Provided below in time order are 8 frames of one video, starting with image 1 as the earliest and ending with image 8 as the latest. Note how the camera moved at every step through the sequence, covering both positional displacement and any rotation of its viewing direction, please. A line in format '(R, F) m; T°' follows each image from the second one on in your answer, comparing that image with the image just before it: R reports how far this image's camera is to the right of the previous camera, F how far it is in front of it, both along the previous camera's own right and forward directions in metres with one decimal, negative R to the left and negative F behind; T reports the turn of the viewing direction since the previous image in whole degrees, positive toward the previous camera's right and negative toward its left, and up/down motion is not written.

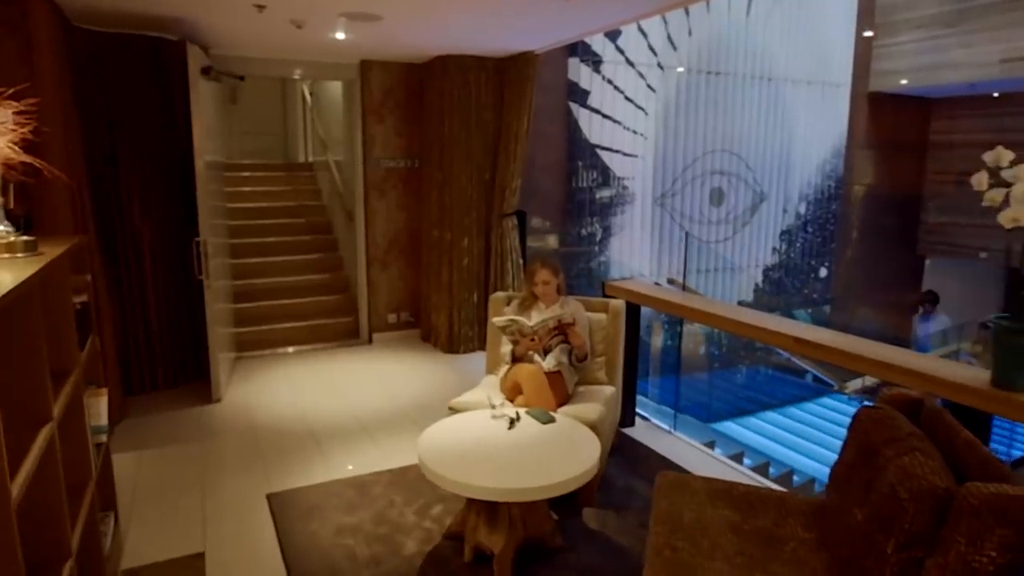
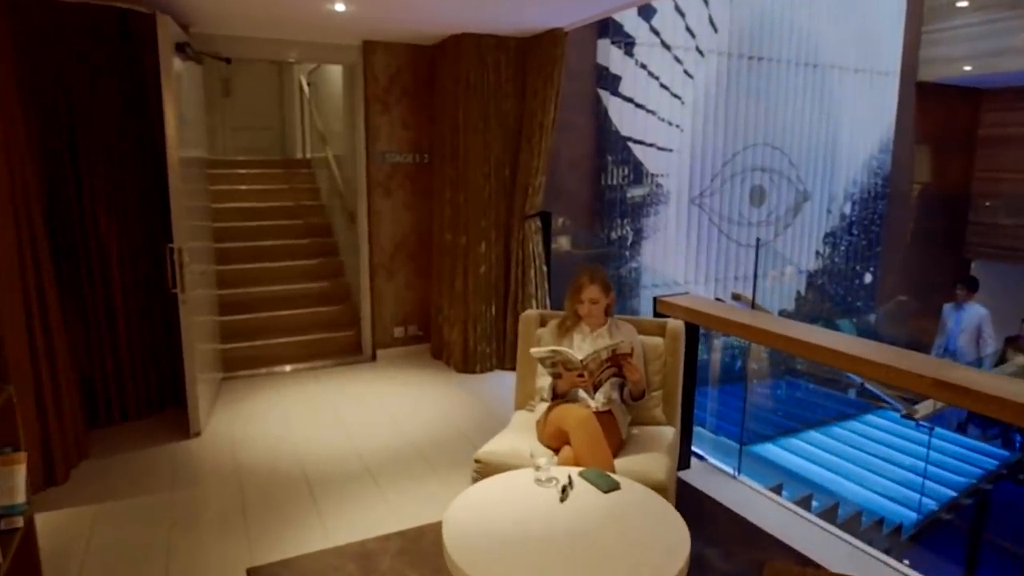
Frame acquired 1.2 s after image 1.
(-0.2, +0.6) m; 0°
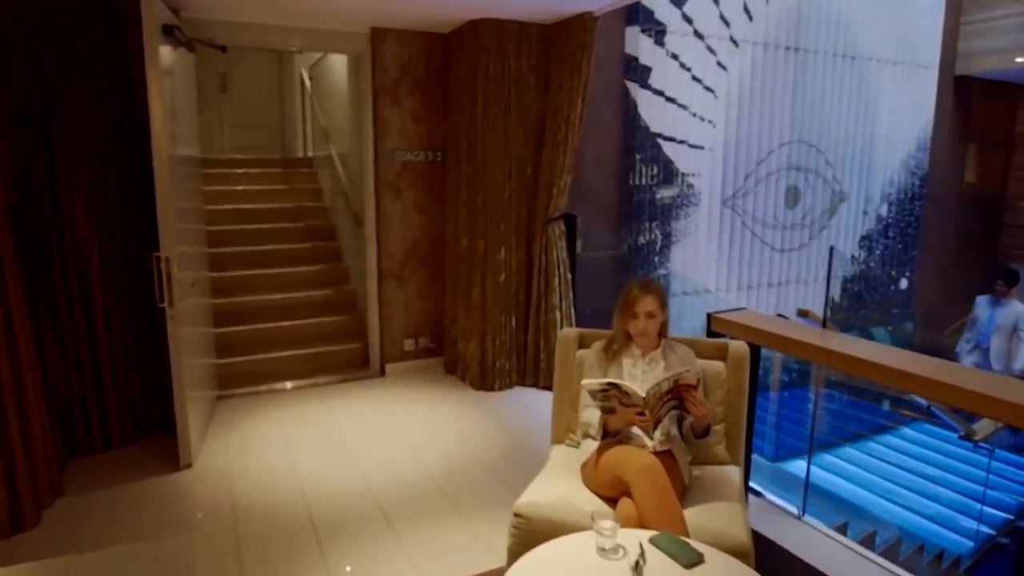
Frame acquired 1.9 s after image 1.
(-0.1, +0.4) m; 0°
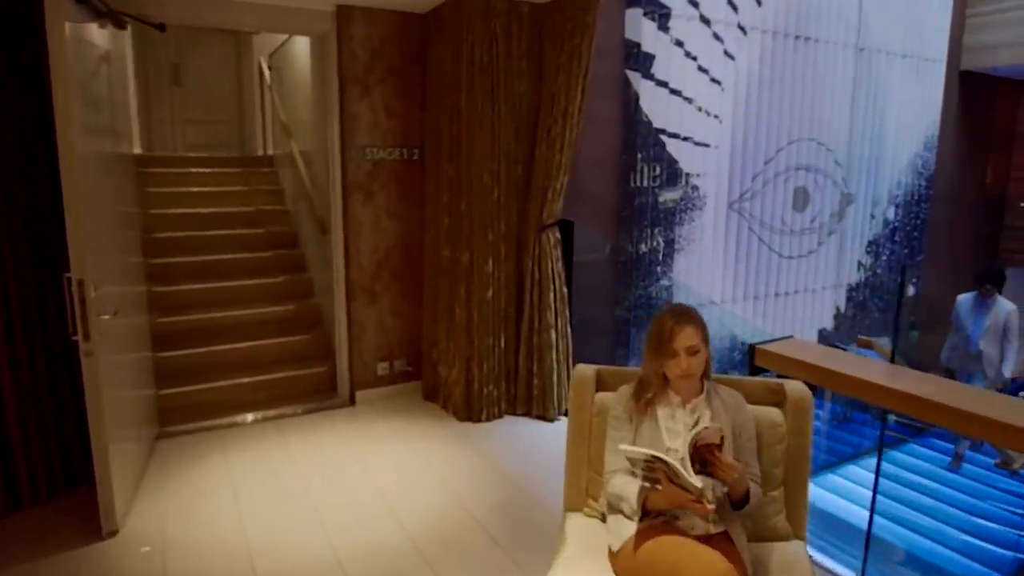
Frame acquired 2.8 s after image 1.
(-0.1, +0.5) m; +3°
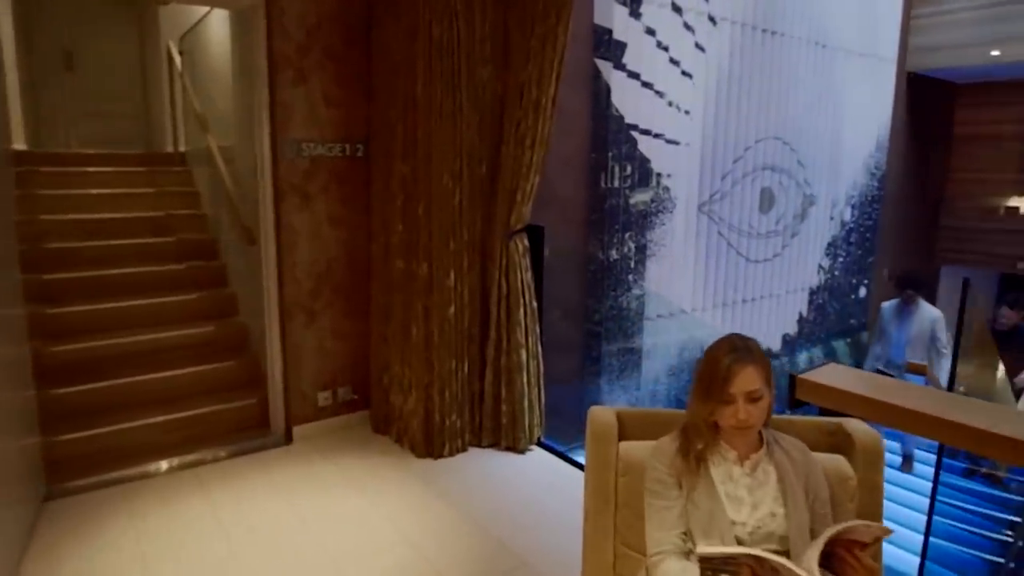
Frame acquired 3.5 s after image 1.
(-0.2, +0.5) m; +7°
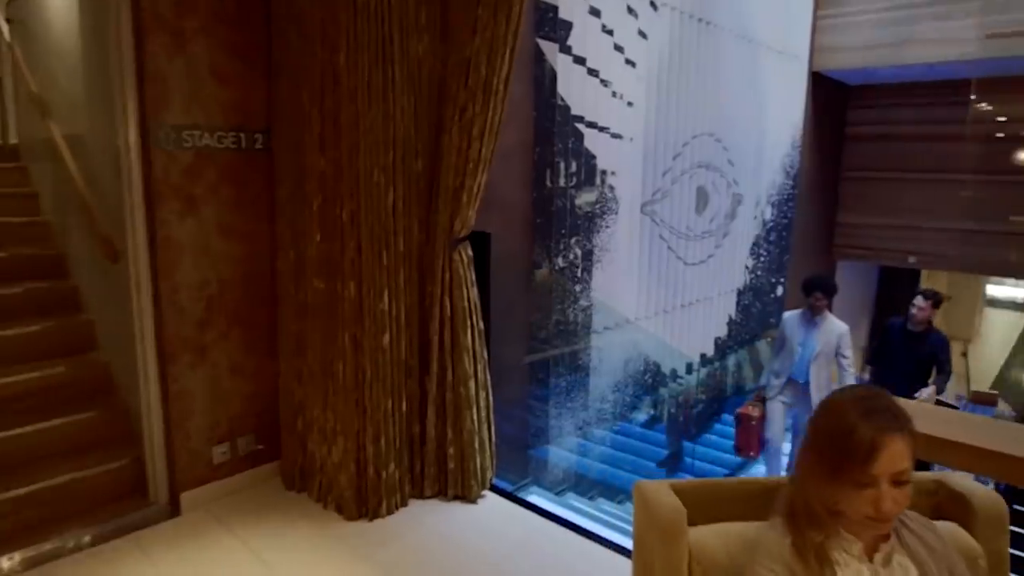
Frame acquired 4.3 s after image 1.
(-0.3, +0.5) m; +10°
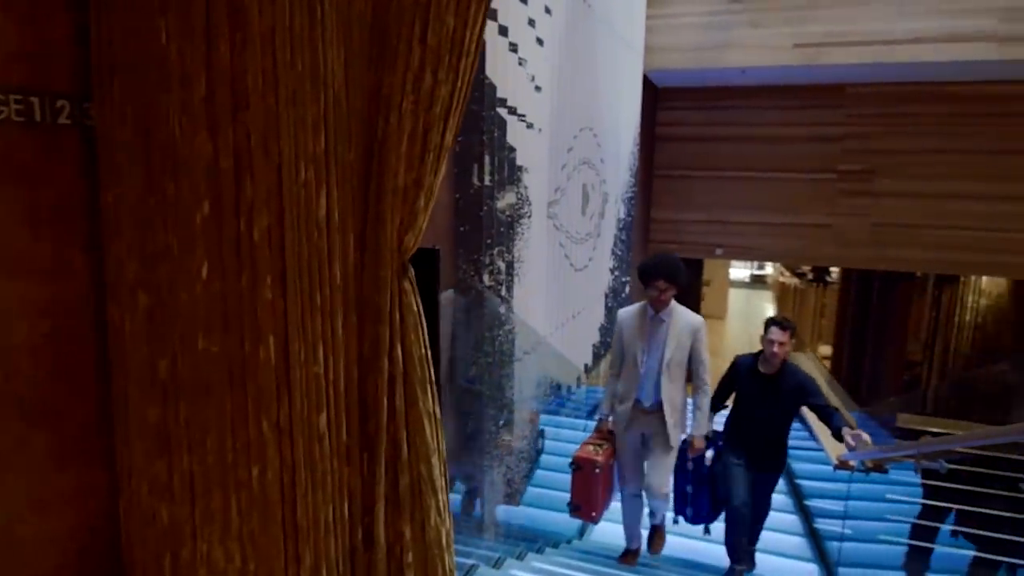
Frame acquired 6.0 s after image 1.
(-0.6, +0.8) m; +21°
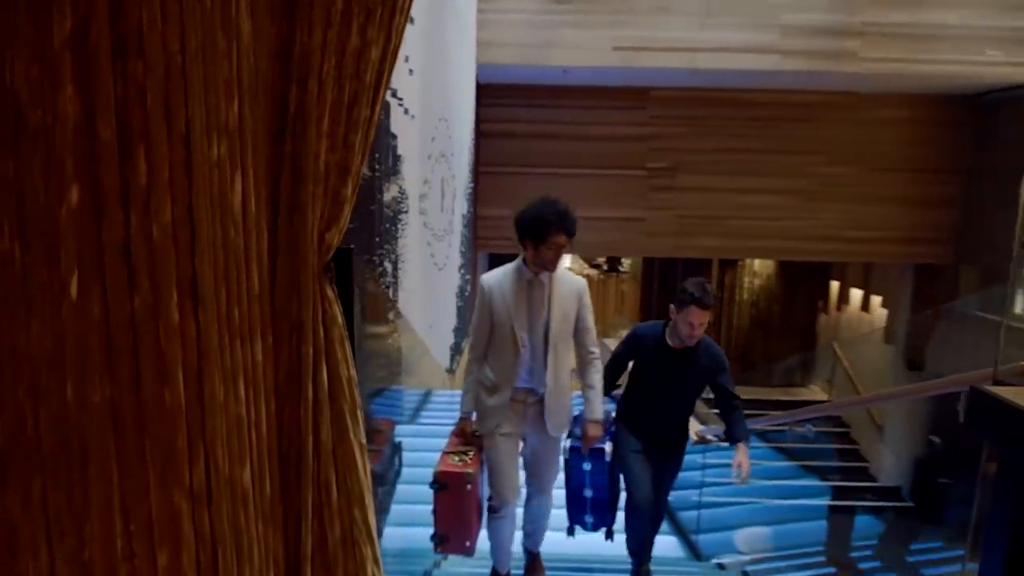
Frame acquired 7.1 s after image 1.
(-0.4, +0.3) m; +18°
